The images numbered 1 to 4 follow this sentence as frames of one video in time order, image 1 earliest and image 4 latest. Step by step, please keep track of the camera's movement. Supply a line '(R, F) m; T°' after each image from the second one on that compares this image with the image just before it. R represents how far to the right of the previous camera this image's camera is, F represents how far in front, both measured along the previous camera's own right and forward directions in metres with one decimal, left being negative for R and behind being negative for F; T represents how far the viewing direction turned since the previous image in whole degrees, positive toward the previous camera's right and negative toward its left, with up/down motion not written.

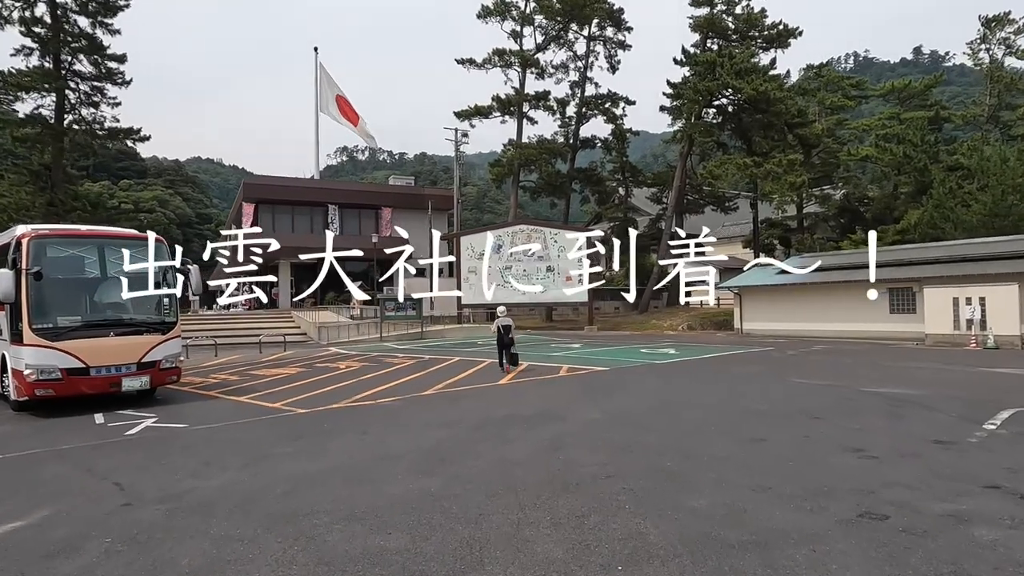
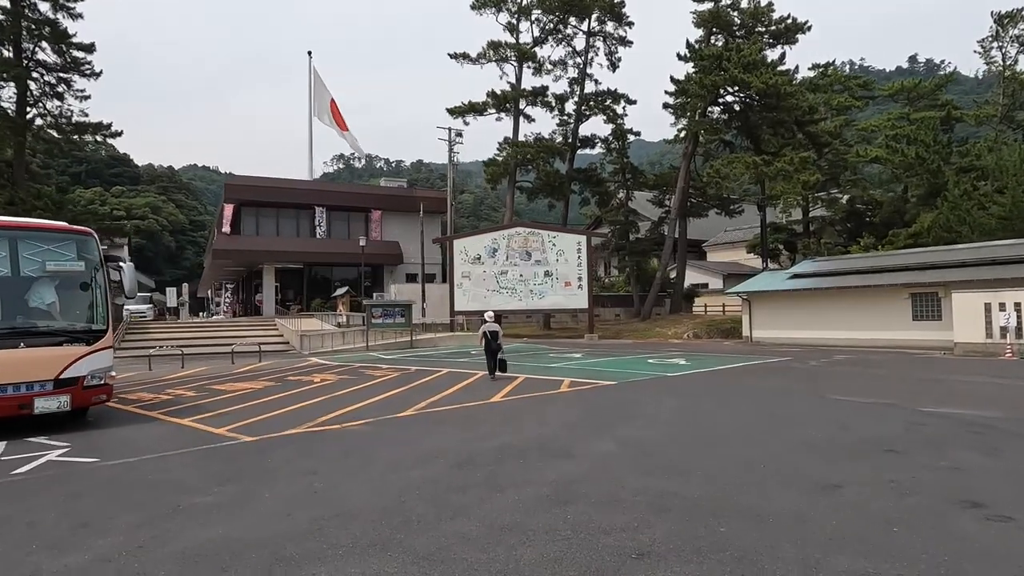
(0.0, +1.8) m; 0°
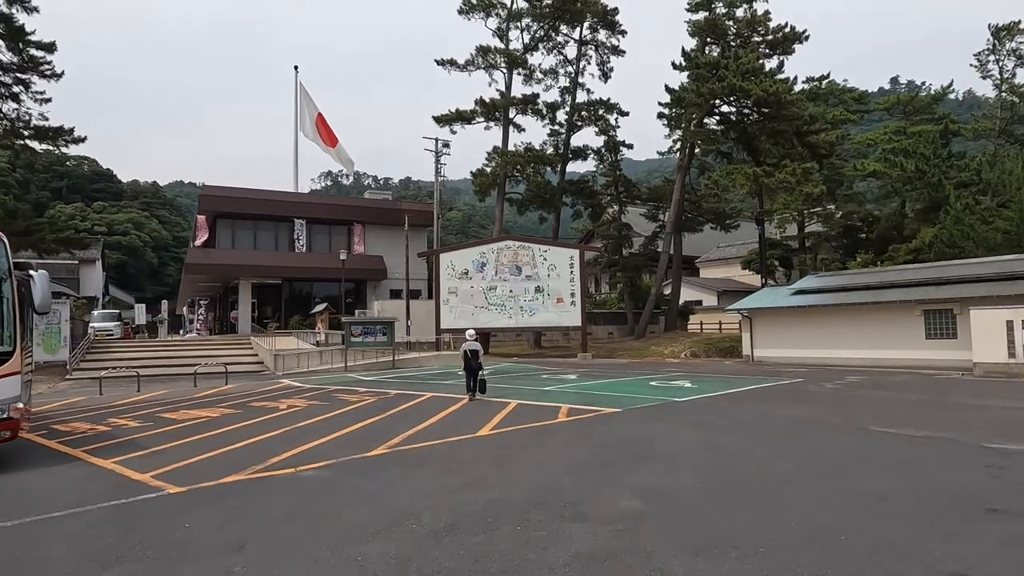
(0.0, +1.6) m; +1°
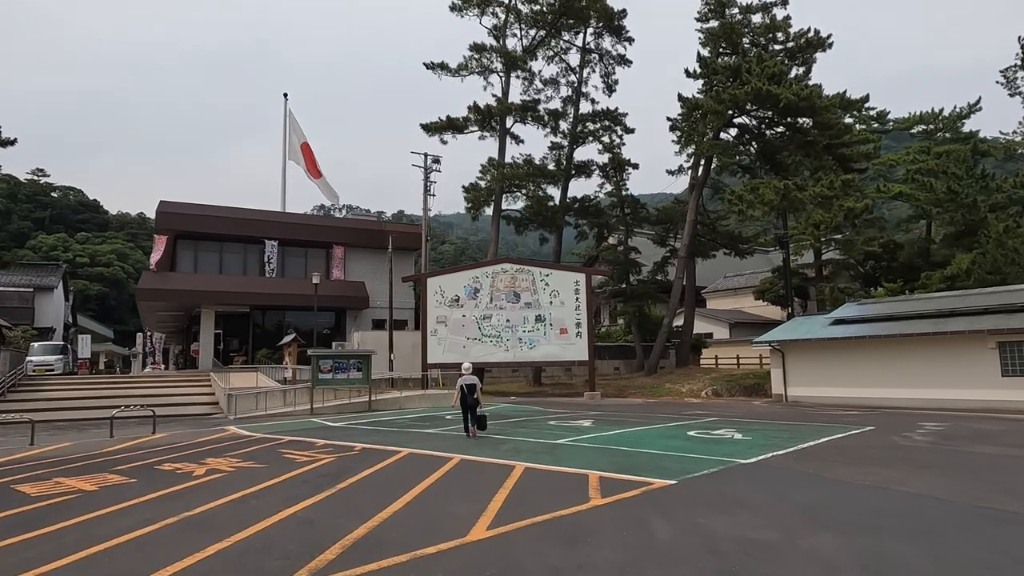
(-0.2, +3.6) m; +1°
